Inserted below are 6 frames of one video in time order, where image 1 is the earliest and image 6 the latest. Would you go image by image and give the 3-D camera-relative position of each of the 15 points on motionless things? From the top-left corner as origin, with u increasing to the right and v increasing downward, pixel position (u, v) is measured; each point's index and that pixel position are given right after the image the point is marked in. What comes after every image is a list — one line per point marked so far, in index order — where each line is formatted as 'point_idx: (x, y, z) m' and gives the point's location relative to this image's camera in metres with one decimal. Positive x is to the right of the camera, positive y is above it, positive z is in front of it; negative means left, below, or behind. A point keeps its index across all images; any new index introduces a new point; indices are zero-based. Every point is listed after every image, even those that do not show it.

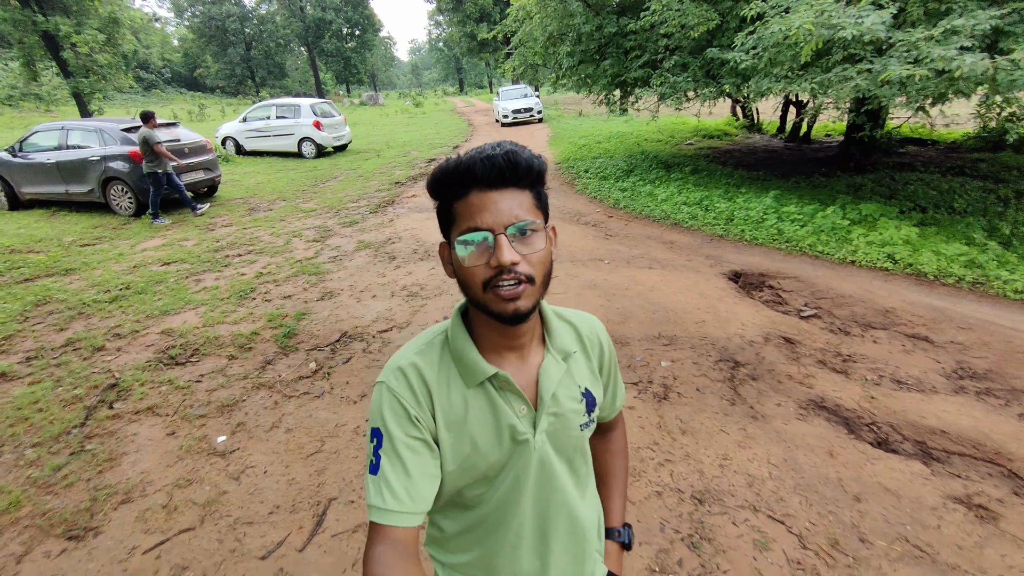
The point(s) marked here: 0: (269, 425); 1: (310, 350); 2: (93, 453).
0: (-1.8, -1.0, +3.4) m
1: (-1.9, -0.6, +4.3) m
2: (-2.9, -1.1, +3.2) m
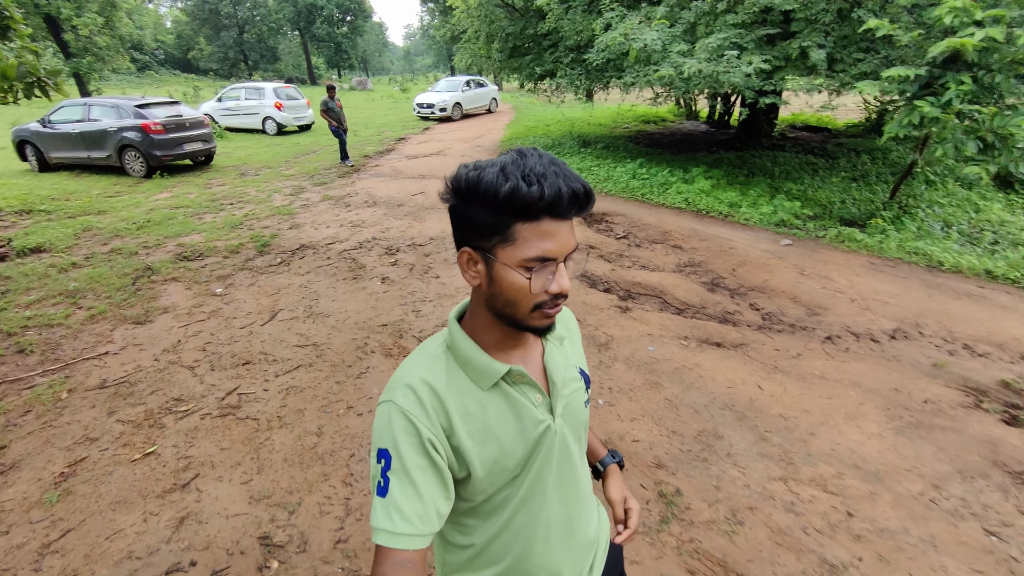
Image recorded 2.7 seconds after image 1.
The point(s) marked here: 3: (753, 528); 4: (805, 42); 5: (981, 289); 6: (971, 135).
0: (-3.2, +0.1, +5.6) m
1: (-3.3, +0.5, +6.5) m
2: (-4.3, -0.1, +5.4) m
3: (+1.3, -1.3, +2.4) m
4: (+3.7, +3.1, +5.9) m
5: (+4.8, 0.0, +4.7) m
6: (+4.7, +1.6, +4.9) m
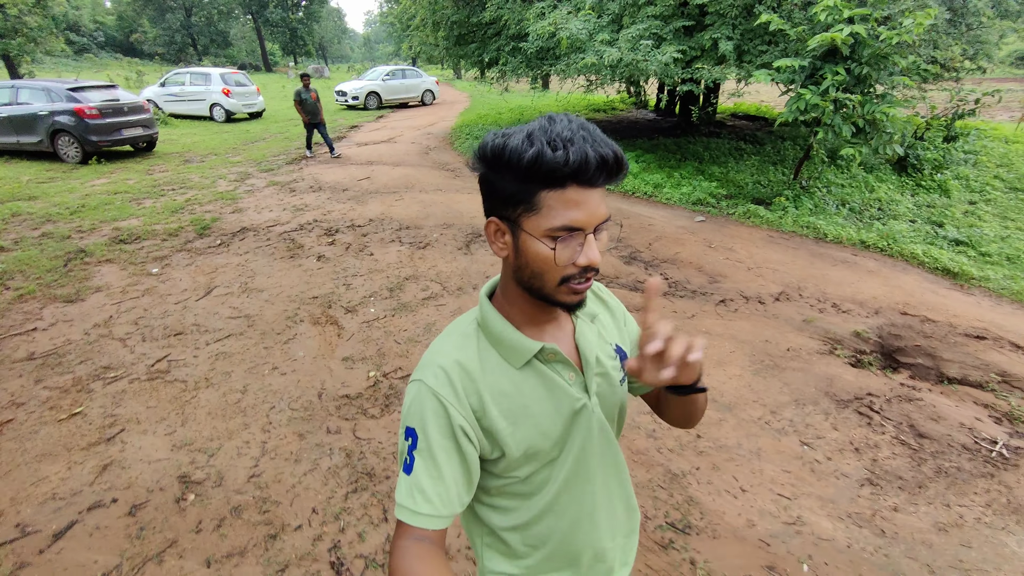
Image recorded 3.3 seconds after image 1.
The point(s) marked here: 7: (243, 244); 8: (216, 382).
0: (-4.0, +0.3, +5.7) m
1: (-4.2, +0.8, +6.6) m
2: (-5.1, +0.1, +5.4) m
3: (+0.6, -1.0, +2.8) m
4: (+2.8, +3.5, +6.4) m
5: (+4.0, +0.4, +5.4) m
6: (+3.9, +2.0, +5.5) m
7: (-3.6, +0.6, +6.2) m
8: (-2.3, -0.7, +3.6) m
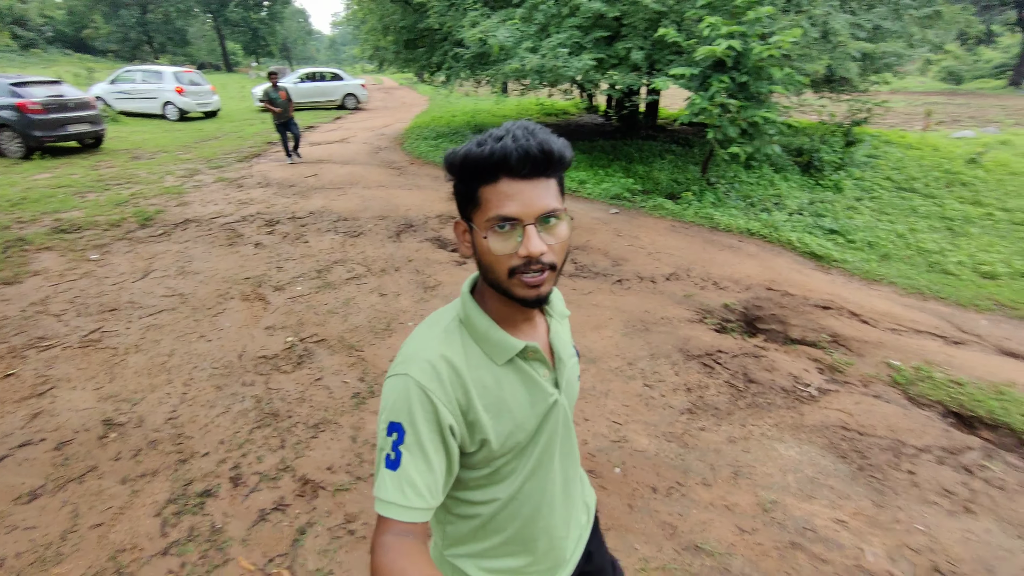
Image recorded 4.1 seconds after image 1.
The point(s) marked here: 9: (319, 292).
0: (-5.0, +0.5, +6.0) m
1: (-5.2, +0.9, +6.9) m
2: (-6.1, +0.3, +5.7) m
3: (-0.2, -0.8, +3.4) m
4: (+1.8, +3.7, +7.1) m
5: (+3.0, +0.6, +6.1) m
6: (+2.9, +2.2, +6.2) m
7: (-4.6, +0.8, +6.5) m
8: (-3.1, -0.5, +3.9) m
9: (-2.0, 0.0, +4.8) m
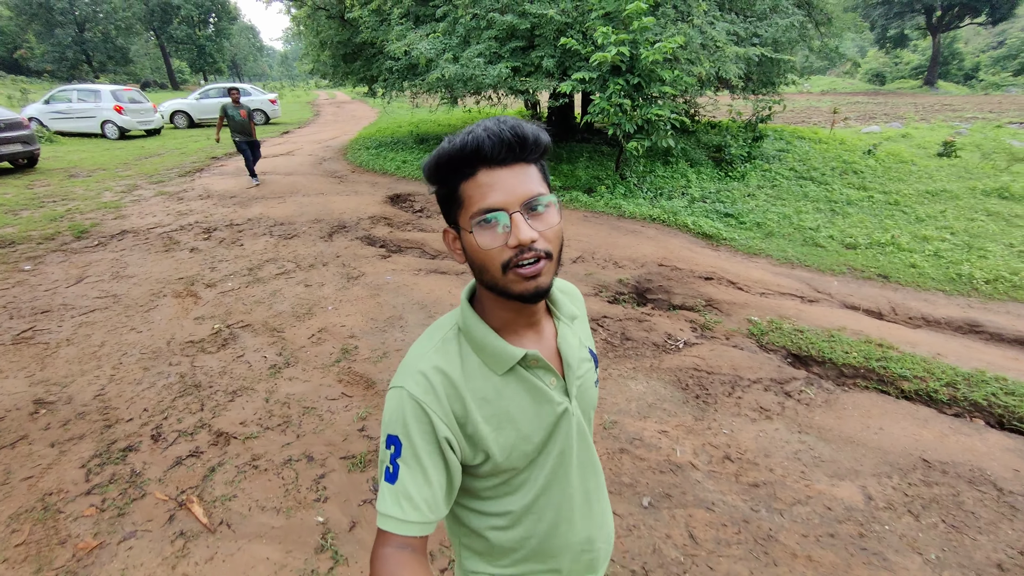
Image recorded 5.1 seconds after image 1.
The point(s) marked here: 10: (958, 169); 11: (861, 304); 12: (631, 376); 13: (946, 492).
0: (-6.0, +0.4, +6.2) m
1: (-6.3, +0.8, +7.1) m
2: (-7.1, +0.2, +5.8) m
3: (-1.0, -0.6, +3.9) m
4: (+0.5, +3.9, +7.8) m
5: (+1.9, +0.9, +6.8) m
6: (+1.7, +2.5, +6.9) m
7: (-5.7, +0.7, +6.8) m
8: (-4.0, -0.5, +4.2) m
9: (-2.9, 0.0, +5.2) m
10: (+10.7, +2.8, +11.1) m
11: (+3.9, -0.2, +5.2) m
12: (+1.0, -0.7, +3.7) m
13: (+2.6, -1.2, +2.7) m
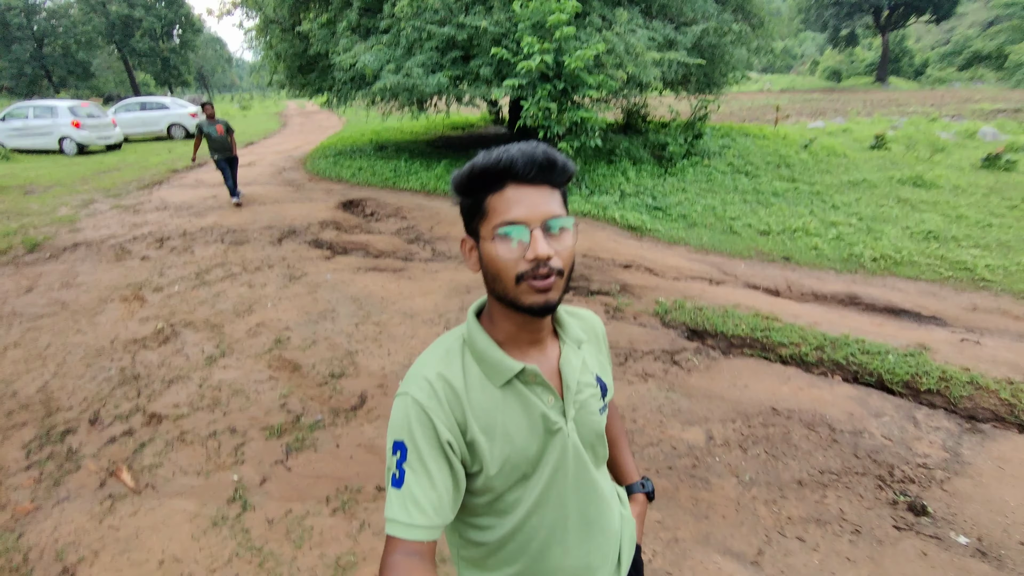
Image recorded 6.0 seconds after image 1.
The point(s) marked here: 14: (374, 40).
0: (-6.9, +0.2, +6.4) m
1: (-7.2, +0.6, +7.3) m
2: (-7.9, 0.0, +6.0) m
3: (-1.8, -0.5, +4.3) m
4: (-0.6, +4.0, +8.2) m
5: (+1.0, +1.0, +7.3) m
6: (+0.7, +2.6, +7.4) m
7: (-6.6, +0.5, +7.0) m
8: (-4.8, -0.5, +4.5) m
9: (-3.8, 0.0, +5.5) m
10: (+9.5, +3.3, +11.9) m
11: (+3.1, +0.1, +5.7) m
12: (+0.2, -0.6, +4.2) m
13: (+1.9, -1.0, +3.2) m
14: (-2.6, +4.8, +8.9) m
